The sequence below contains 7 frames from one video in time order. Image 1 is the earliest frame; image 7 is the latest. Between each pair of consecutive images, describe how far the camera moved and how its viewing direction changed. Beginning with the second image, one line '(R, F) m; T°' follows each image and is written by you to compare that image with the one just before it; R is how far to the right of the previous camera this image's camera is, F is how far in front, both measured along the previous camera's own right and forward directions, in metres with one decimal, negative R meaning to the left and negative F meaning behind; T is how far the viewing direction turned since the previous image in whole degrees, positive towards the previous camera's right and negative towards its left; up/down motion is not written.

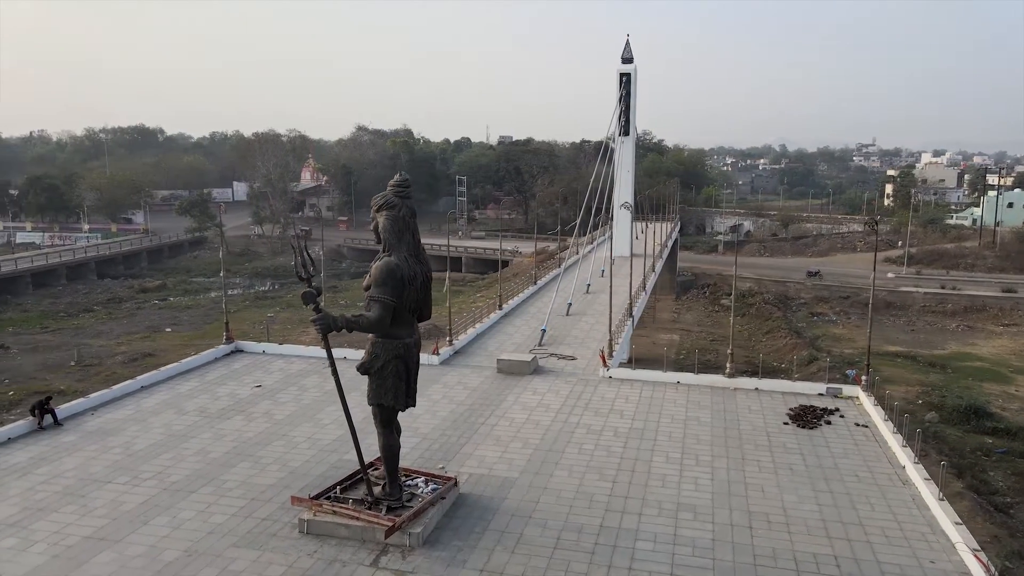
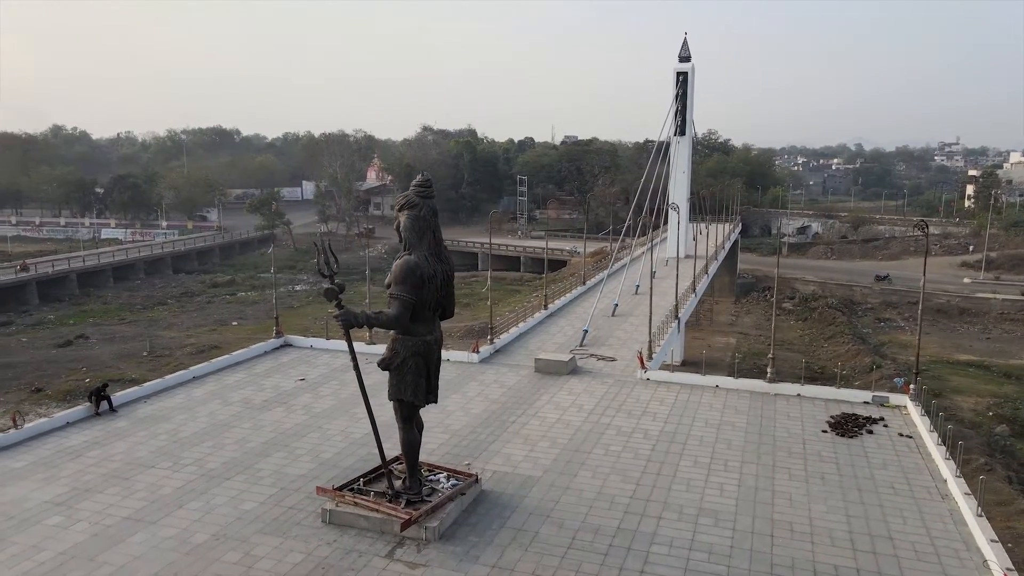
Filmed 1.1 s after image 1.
(+0.5, 0.0) m; -5°
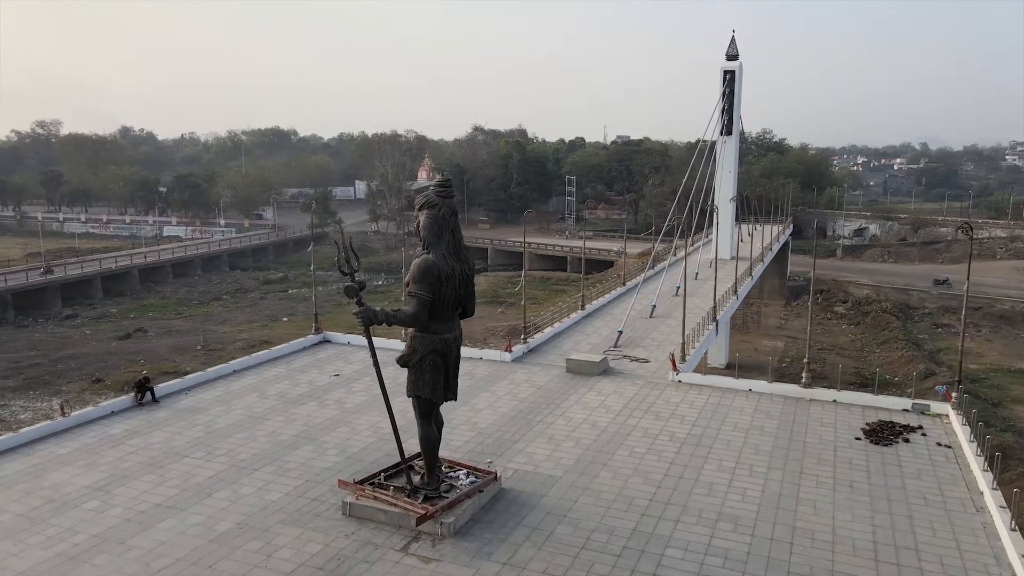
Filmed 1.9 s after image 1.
(+0.4, 0.0) m; -4°
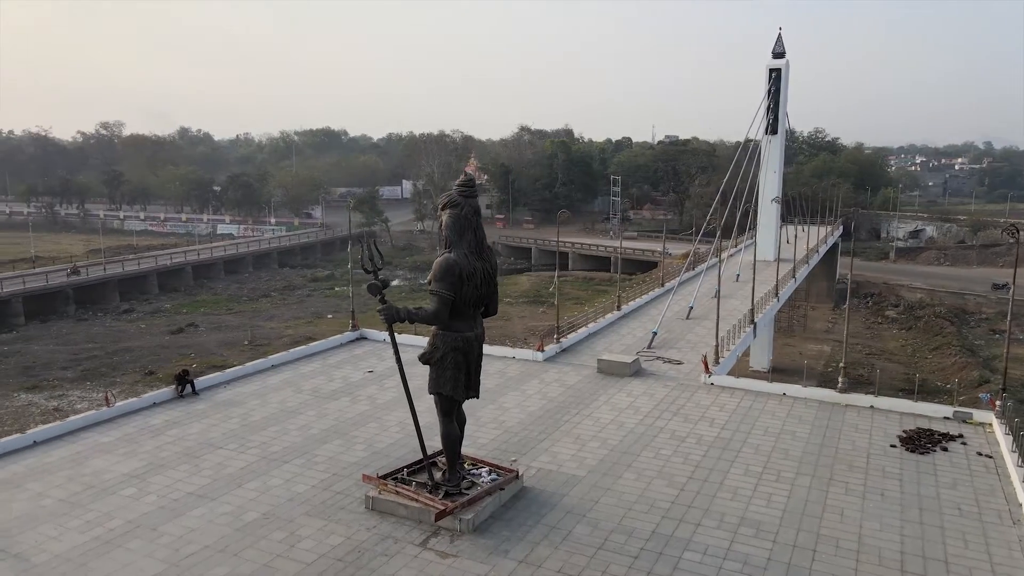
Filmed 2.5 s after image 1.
(+0.3, 0.0) m; -4°
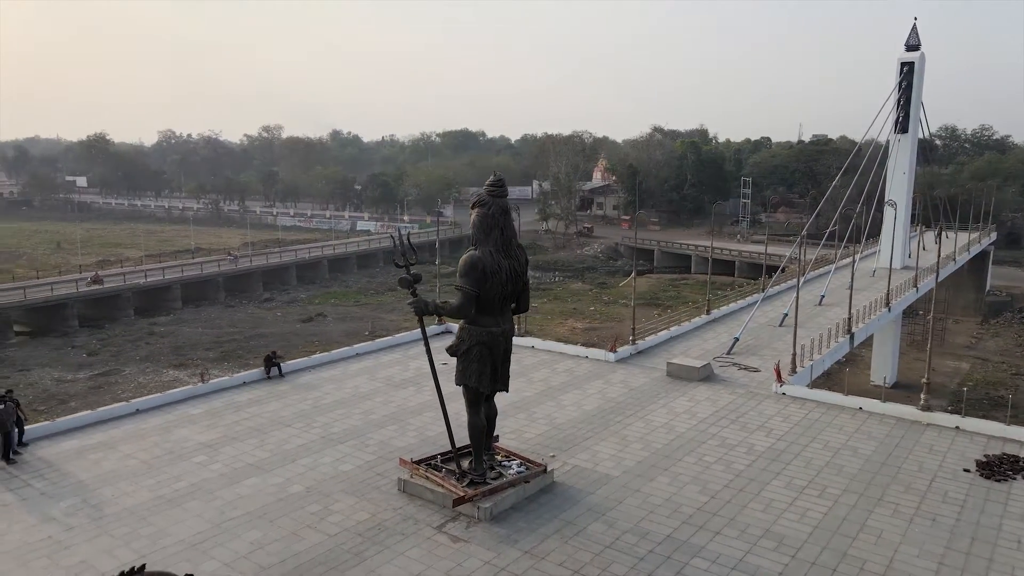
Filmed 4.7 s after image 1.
(+1.4, -0.1) m; -10°
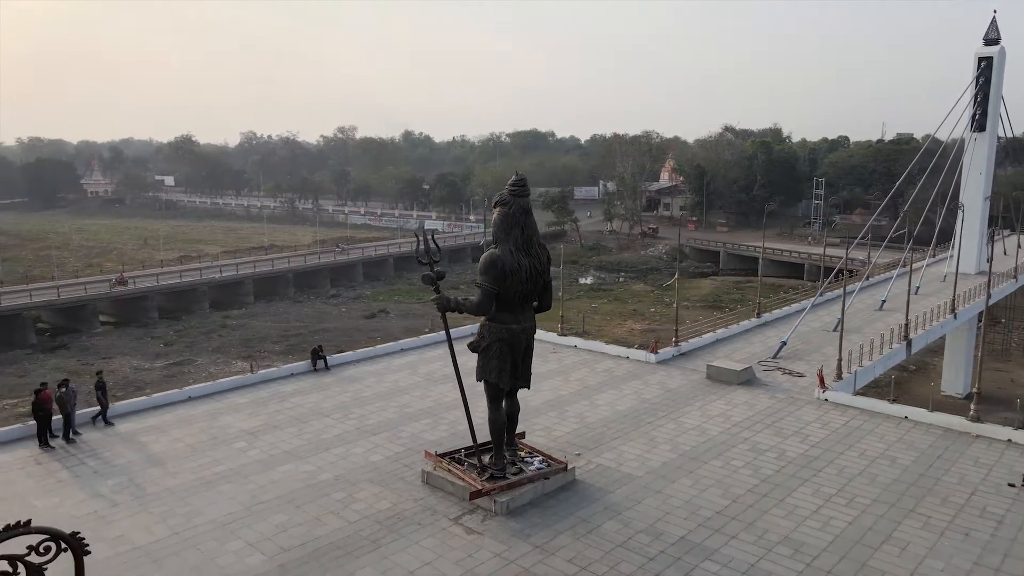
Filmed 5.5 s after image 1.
(+0.6, -0.1) m; -5°
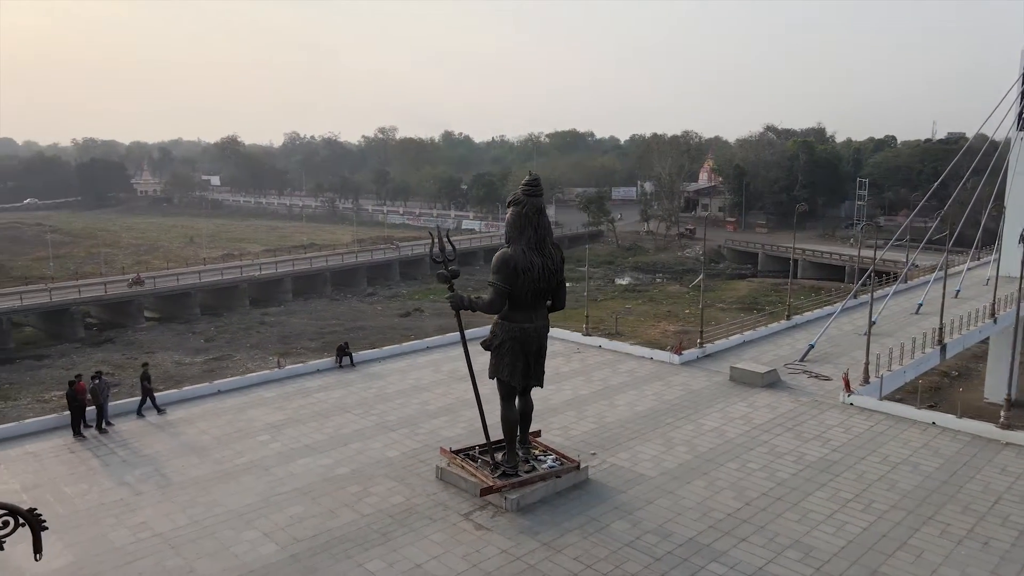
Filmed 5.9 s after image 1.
(+0.3, -0.1) m; -3°
